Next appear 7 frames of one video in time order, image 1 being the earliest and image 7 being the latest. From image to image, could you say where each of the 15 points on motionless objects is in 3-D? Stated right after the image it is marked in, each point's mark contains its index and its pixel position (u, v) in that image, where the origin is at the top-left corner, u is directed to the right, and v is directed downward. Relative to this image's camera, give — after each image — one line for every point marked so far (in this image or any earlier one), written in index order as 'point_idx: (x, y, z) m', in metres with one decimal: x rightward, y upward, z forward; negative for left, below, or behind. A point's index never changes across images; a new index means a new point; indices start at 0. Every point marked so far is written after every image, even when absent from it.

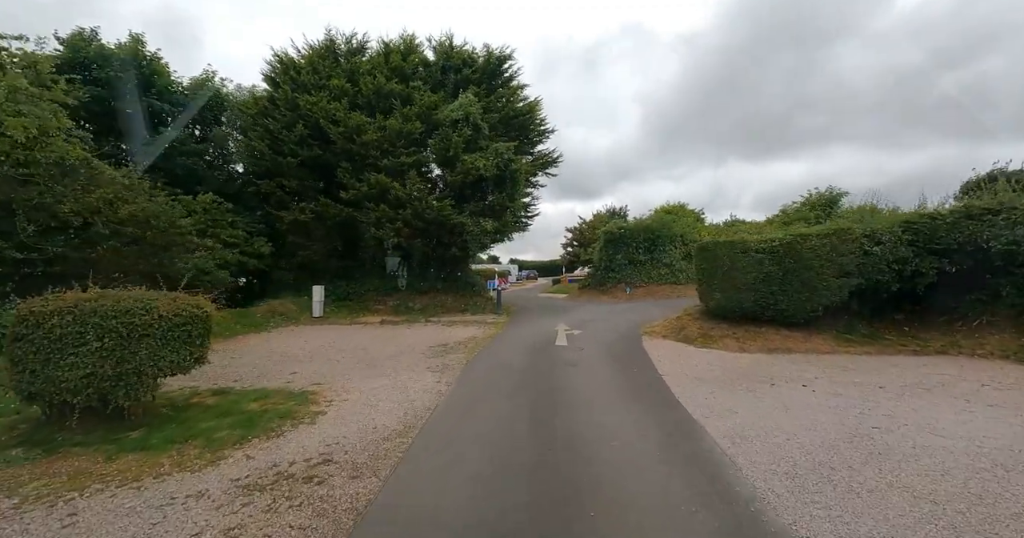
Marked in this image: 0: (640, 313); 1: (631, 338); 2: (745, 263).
0: (+5.4, -1.8, +17.1) m
1: (+3.6, -2.0, +12.6) m
2: (+6.4, +0.2, +11.7) m
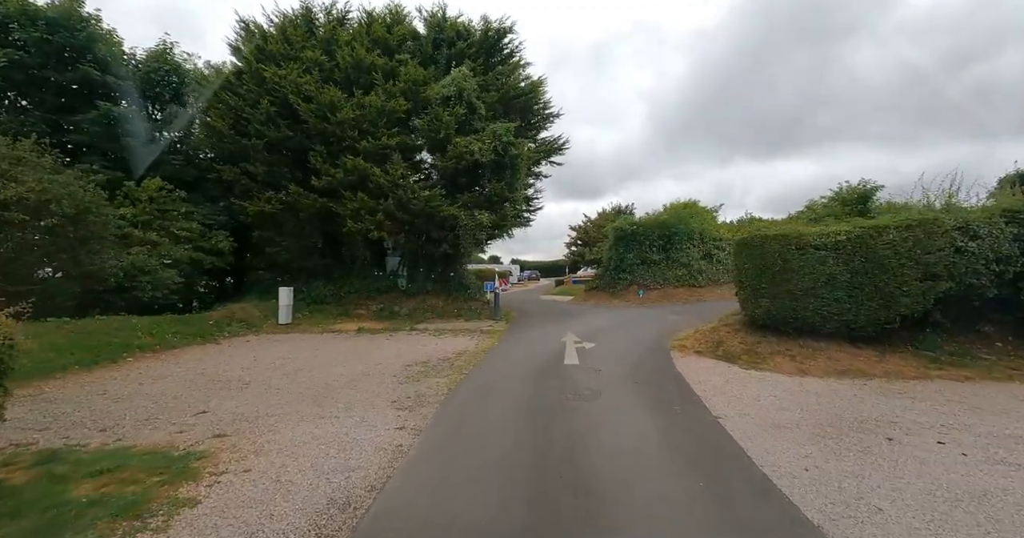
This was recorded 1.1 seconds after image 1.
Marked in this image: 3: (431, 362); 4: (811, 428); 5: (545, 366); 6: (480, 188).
0: (+5.3, -1.8, +14.8) m
1: (+3.5, -2.0, +10.2) m
2: (+6.4, +0.1, +9.3) m
3: (-1.9, -2.1, +9.6) m
4: (+3.9, -2.1, +5.5) m
5: (+0.9, -2.1, +10.2) m
6: (-1.3, +3.3, +16.9) m
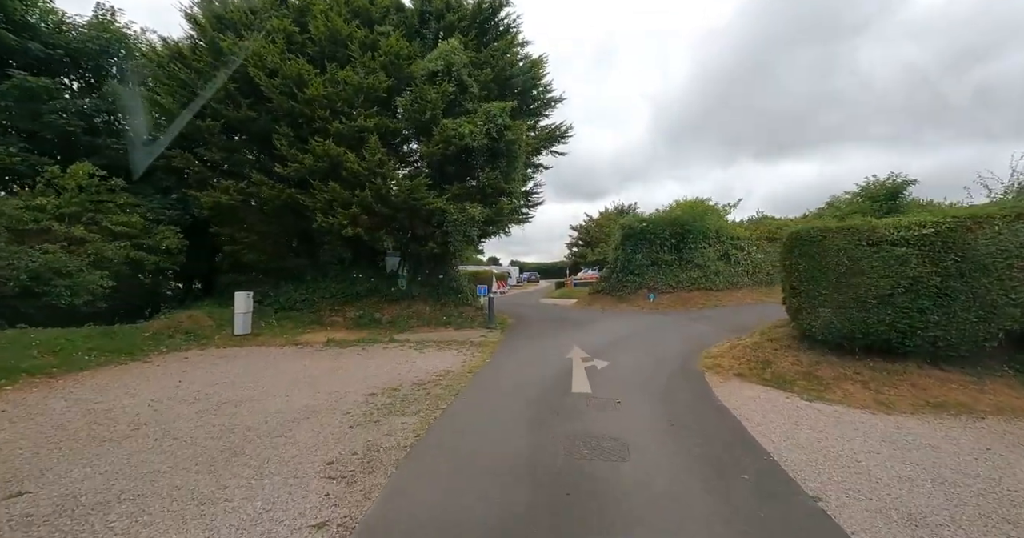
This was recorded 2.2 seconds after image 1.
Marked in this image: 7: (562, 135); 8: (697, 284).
0: (+5.2, -1.9, +12.7) m
1: (+3.4, -2.0, +8.2) m
2: (+6.3, +0.1, +7.3) m
3: (-2.0, -2.1, +7.6) m
4: (+3.8, -2.1, +3.5) m
5: (+0.8, -2.2, +8.2) m
6: (-1.4, +3.2, +14.9) m
7: (+2.2, +5.9, +18.5) m
8: (+8.8, -0.7, +20.0) m
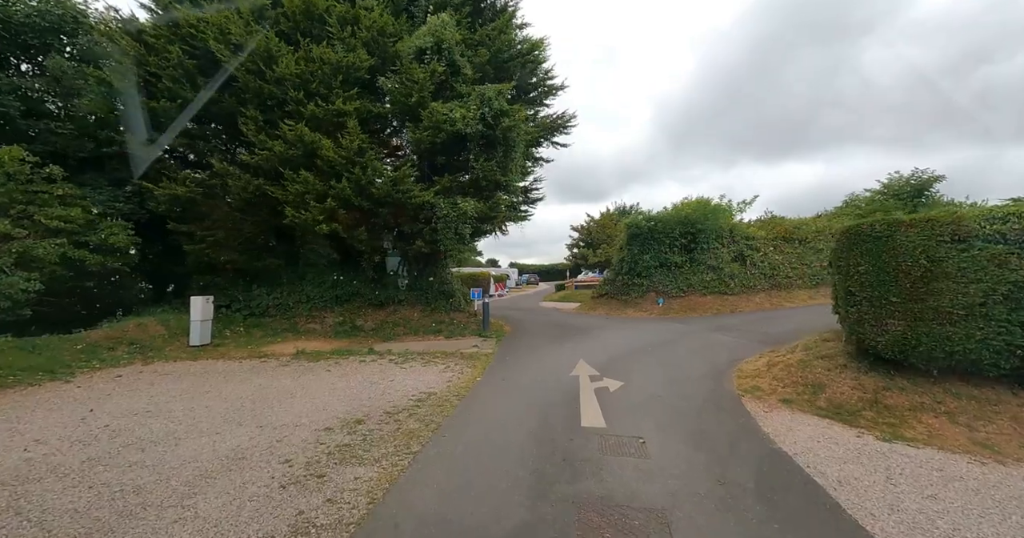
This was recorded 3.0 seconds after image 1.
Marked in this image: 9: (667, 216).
0: (+5.1, -1.9, +11.2) m
1: (+3.3, -2.1, +6.7) m
2: (+6.2, +0.1, +5.8) m
3: (-2.1, -2.2, +6.0) m
4: (+3.7, -2.1, +2.0) m
5: (+0.7, -2.2, +6.7) m
6: (-1.5, +3.1, +13.4) m
7: (+2.1, +5.8, +17.0) m
8: (+8.7, -0.8, +18.5) m
9: (+7.2, +2.5, +19.6) m
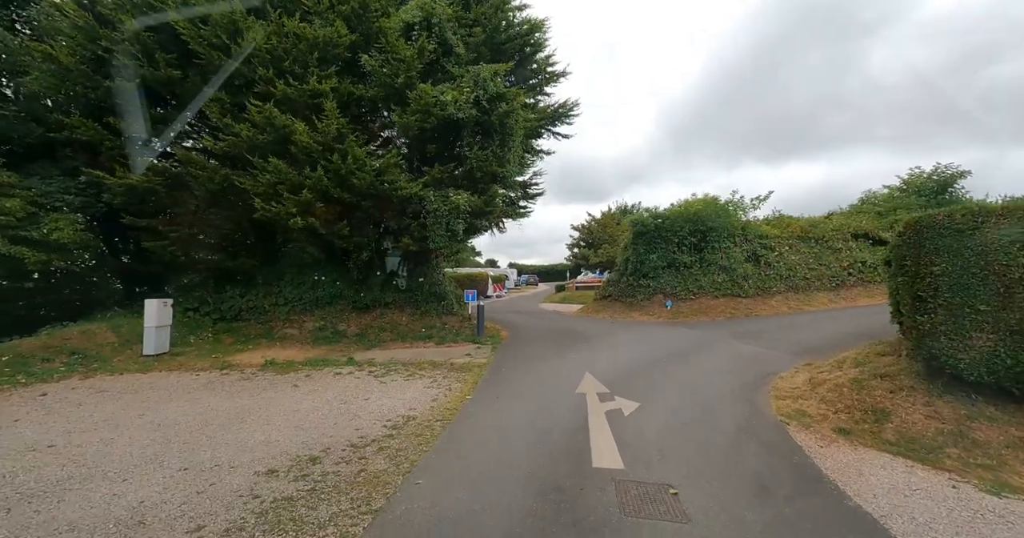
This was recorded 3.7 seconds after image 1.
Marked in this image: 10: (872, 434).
0: (+5.0, -1.9, +10.0) m
1: (+3.3, -2.1, +5.5) m
2: (+6.1, +0.1, +4.6) m
3: (-2.1, -2.2, +4.8) m
4: (+3.6, -2.1, +0.8) m
5: (+0.6, -2.2, +5.5) m
6: (-1.6, +3.1, +12.2) m
7: (+2.1, +5.8, +15.8) m
8: (+8.6, -0.9, +17.3) m
9: (+7.1, +2.4, +18.4) m
10: (+4.4, -2.0, +5.2) m
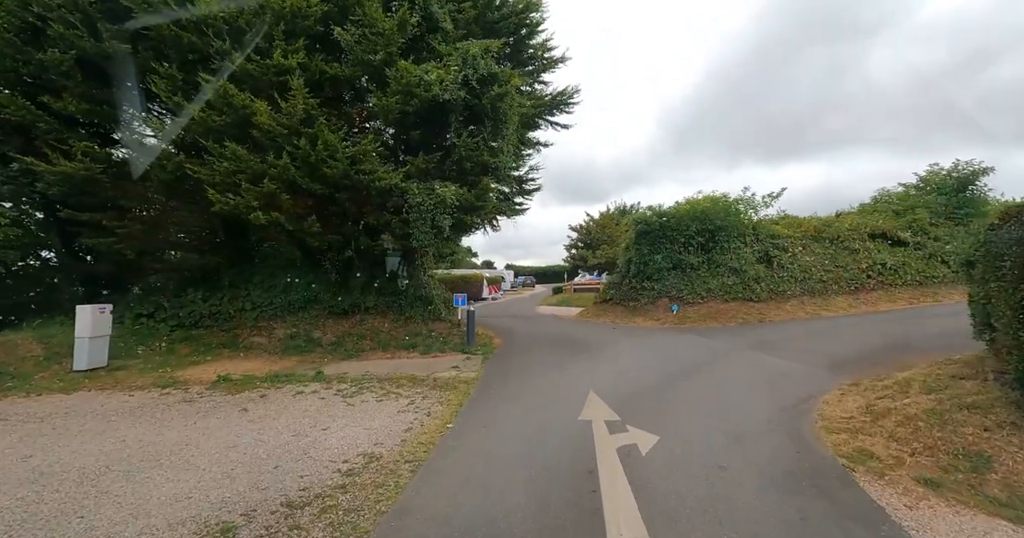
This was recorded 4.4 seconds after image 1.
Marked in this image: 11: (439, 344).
0: (+4.9, -2.0, +8.8) m
1: (+3.1, -2.1, +4.3) m
2: (+6.0, 0.0, +3.4) m
3: (-2.3, -2.2, +3.6) m
4: (+3.6, -2.1, -0.5) m
5: (+0.5, -2.2, +4.2) m
6: (-1.7, +3.1, +11.0) m
7: (+1.9, +5.8, +14.6) m
8: (+8.4, -0.9, +16.1) m
9: (+6.9, +2.4, +17.3) m
10: (+4.3, -2.0, +4.0) m
11: (-1.9, -2.0, +11.5) m
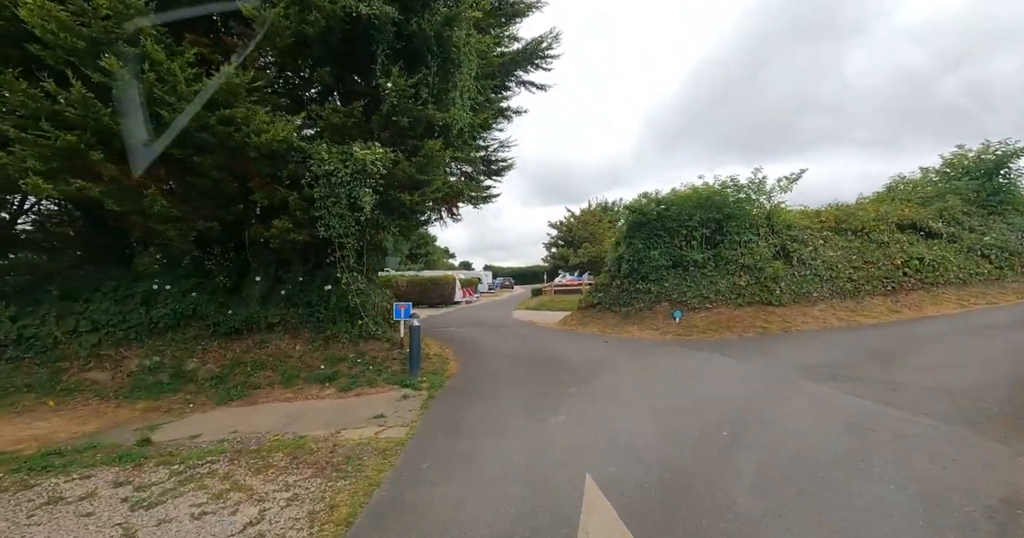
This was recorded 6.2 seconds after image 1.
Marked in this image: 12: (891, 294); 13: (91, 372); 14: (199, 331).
0: (+4.2, -1.9, +5.8) m
1: (+2.7, -2.0, +1.2) m
2: (+5.6, +0.1, +0.5) m
3: (-2.7, -2.2, +0.2) m
4: (+3.3, -2.0, -3.5) m
5: (0.0, -2.2, +1.0) m
6: (-2.6, +3.1, +7.7) m
7: (+0.9, +5.8, +11.5) m
8: (+7.3, -0.9, +13.3) m
9: (+5.8, +2.4, +14.4) m
10: (+3.8, -1.9, +0.9) m
11: (-2.7, -2.0, +8.1) m
12: (+11.8, -0.8, +13.2) m
13: (-7.5, -1.8, +7.4) m
14: (-6.3, -1.2, +8.5) m
